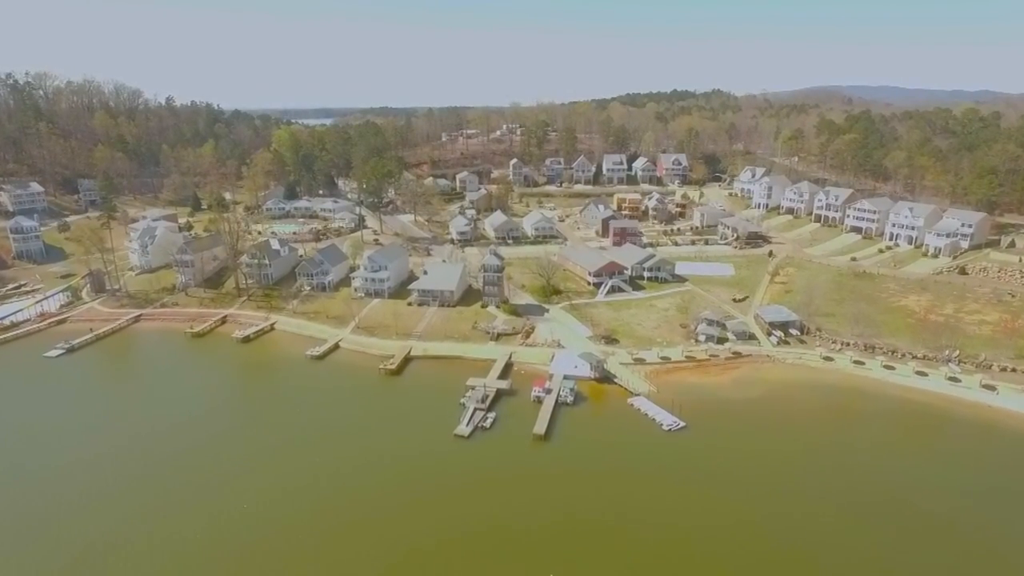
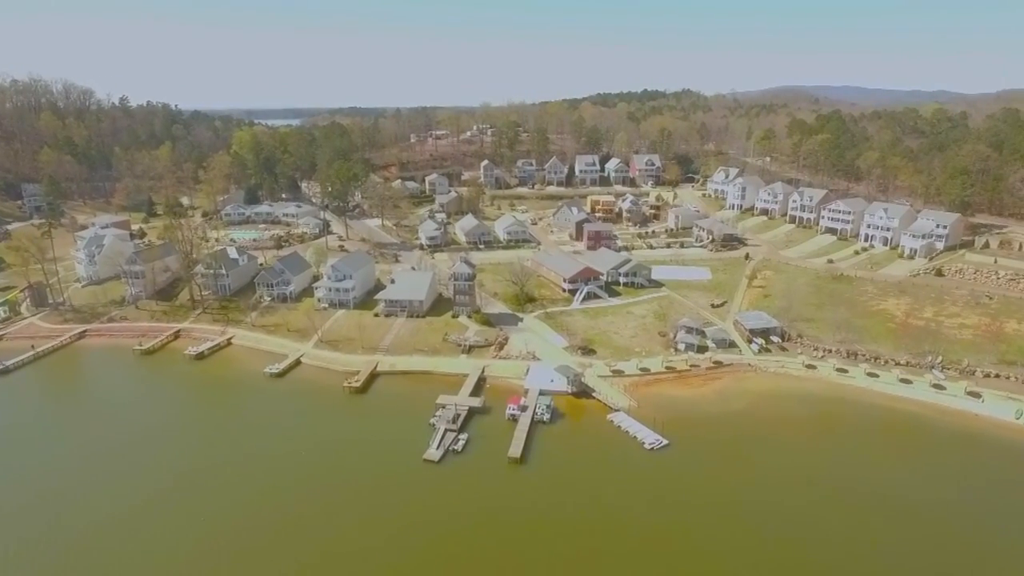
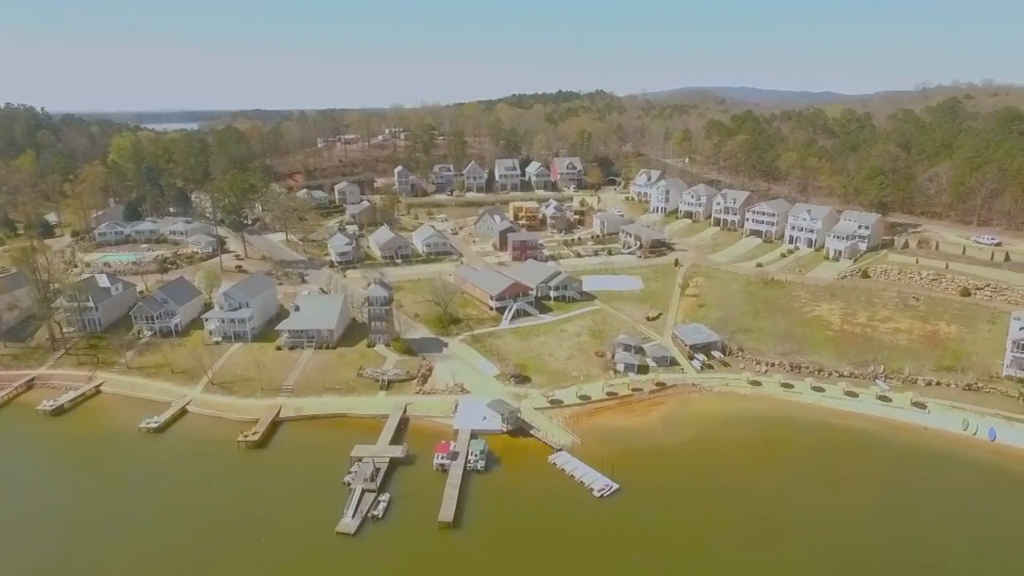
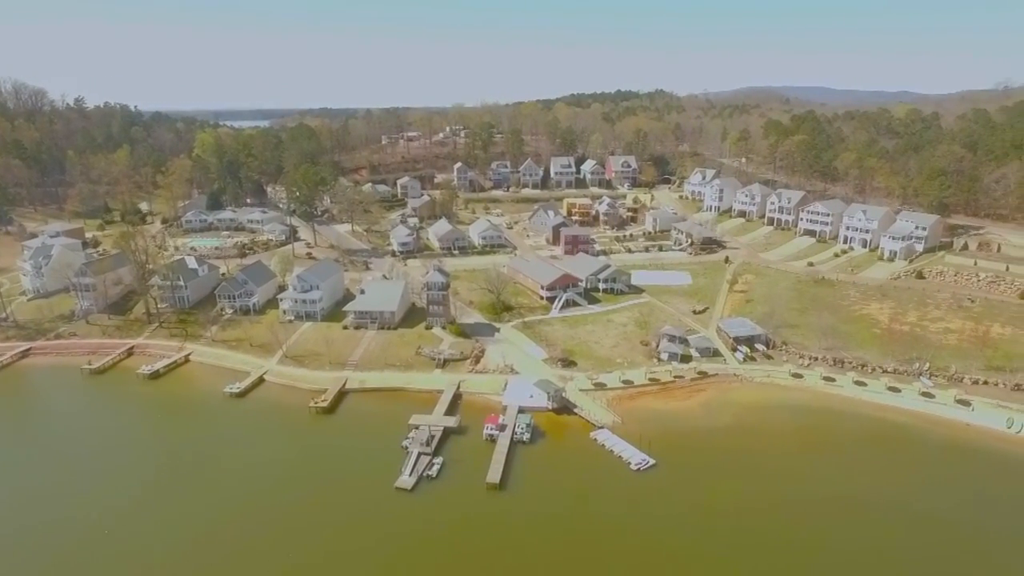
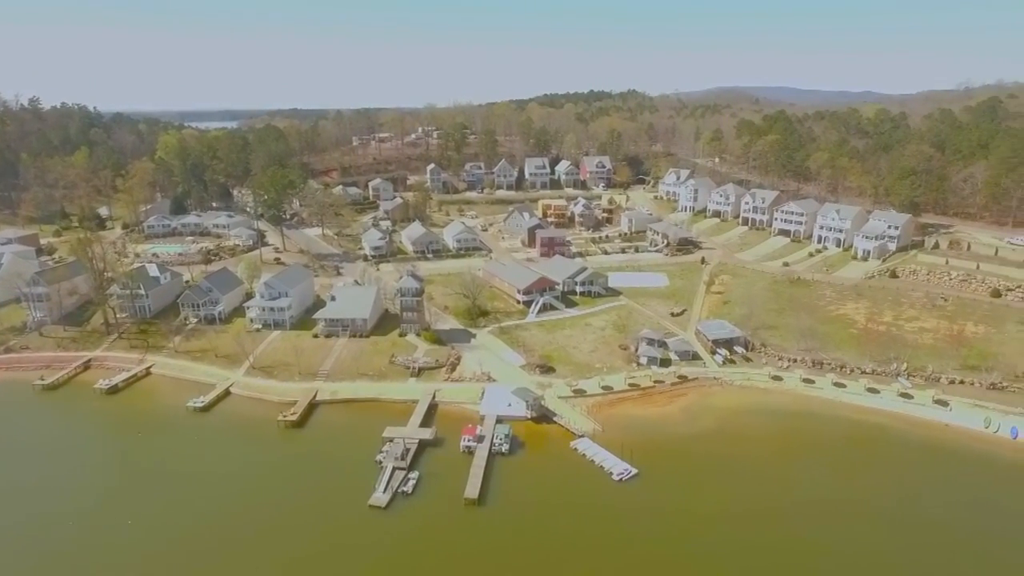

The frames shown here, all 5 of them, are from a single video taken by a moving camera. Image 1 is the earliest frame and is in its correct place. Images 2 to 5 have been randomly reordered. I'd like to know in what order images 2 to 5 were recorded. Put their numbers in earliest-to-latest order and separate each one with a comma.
2, 4, 5, 3
